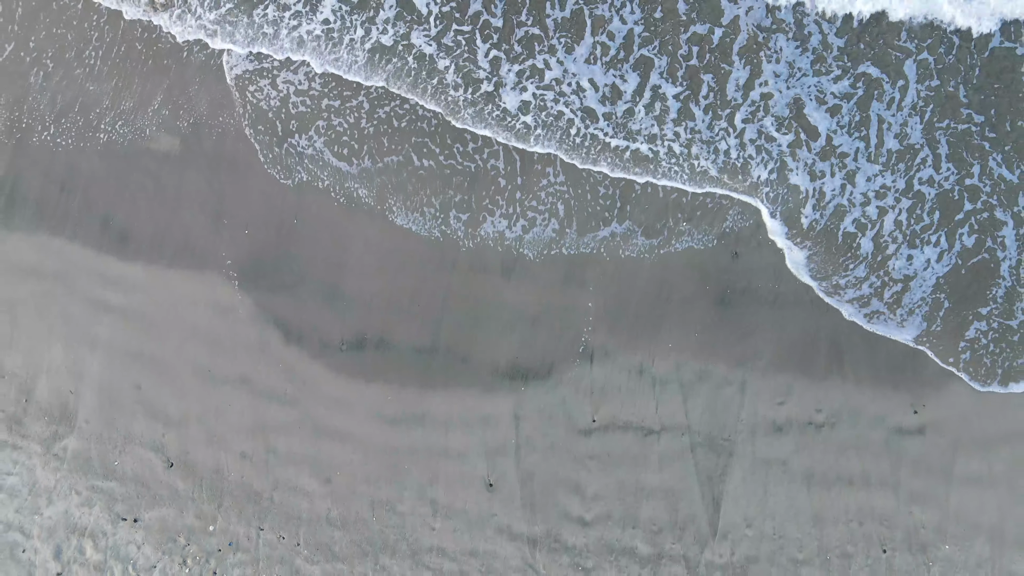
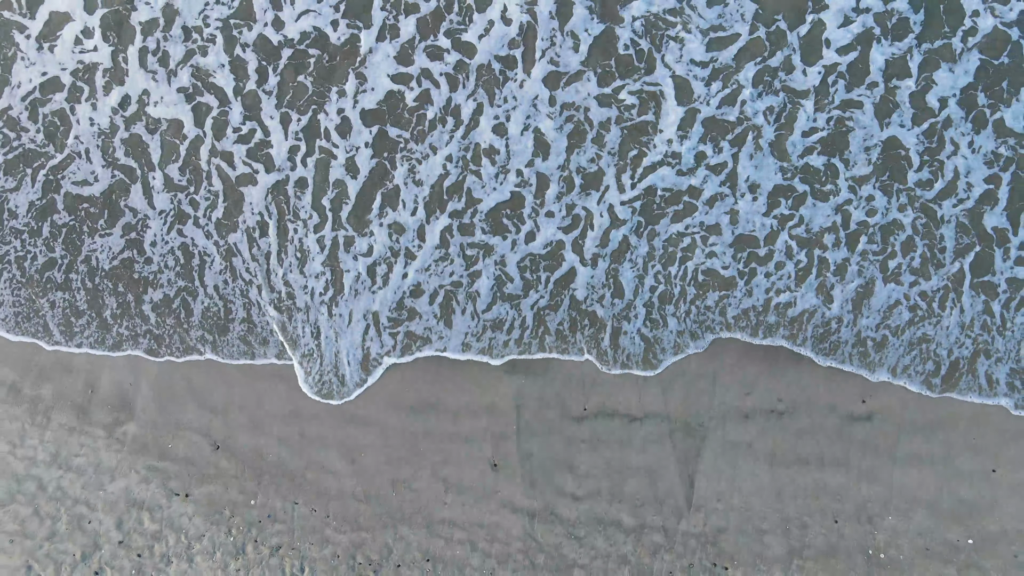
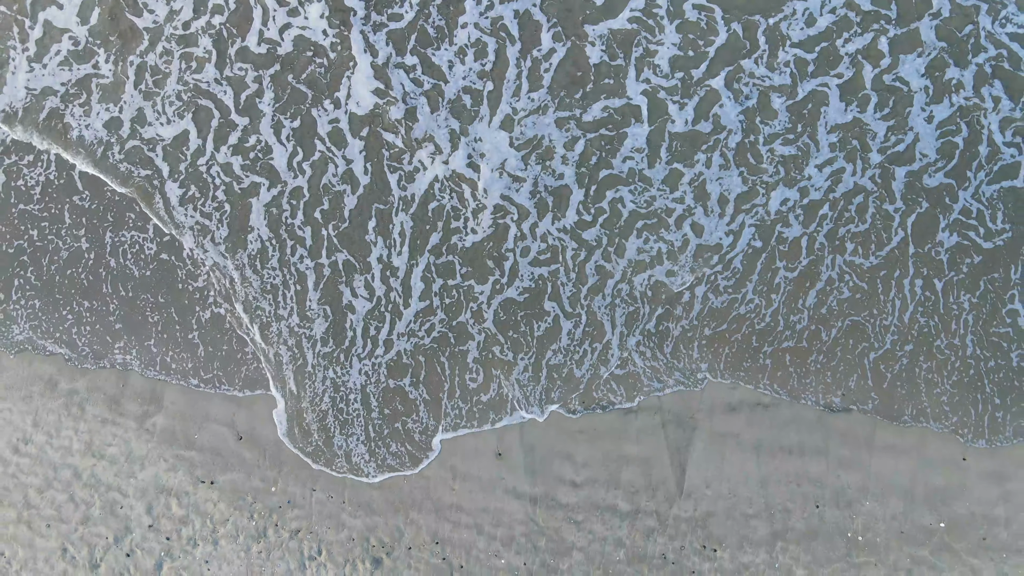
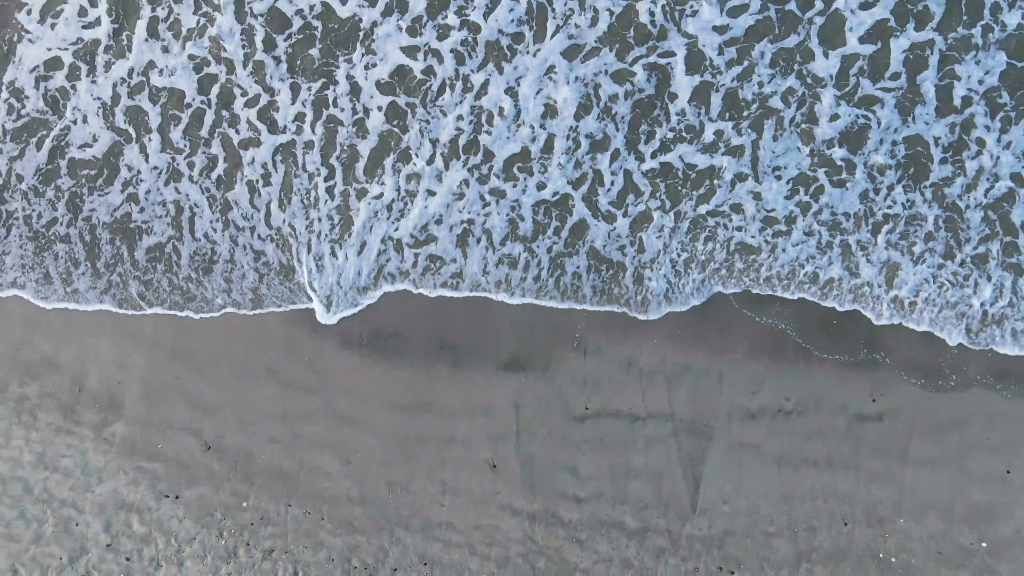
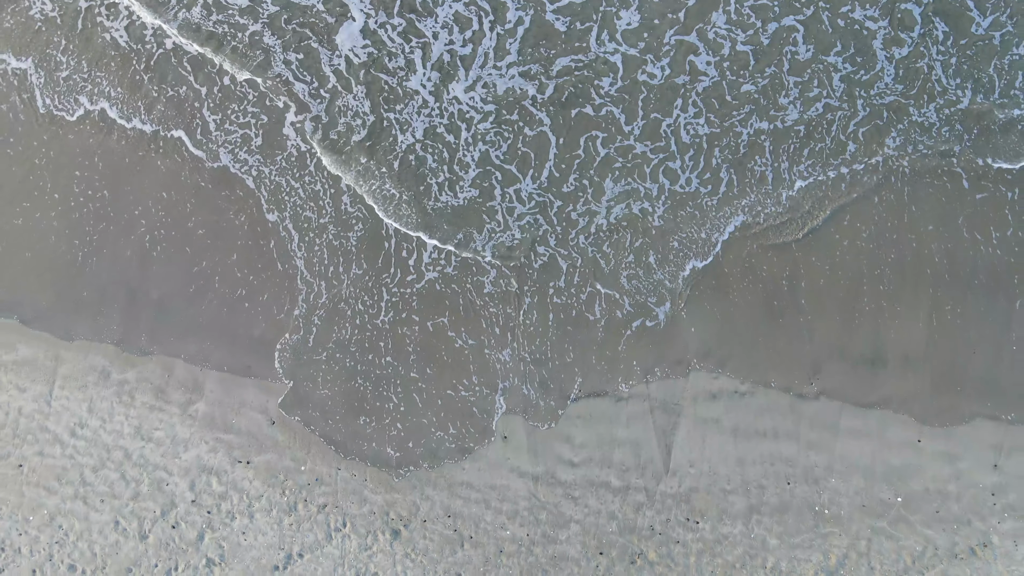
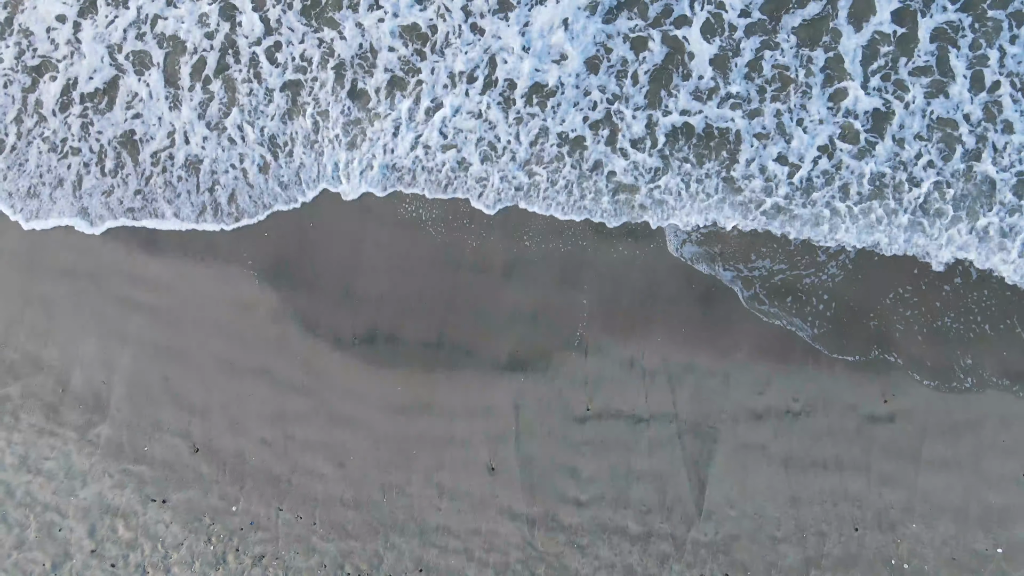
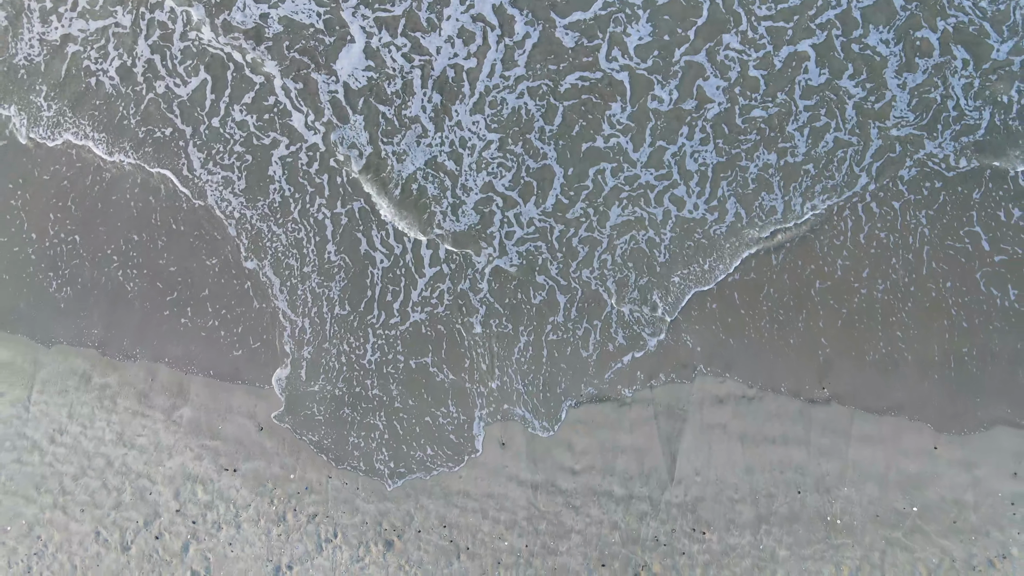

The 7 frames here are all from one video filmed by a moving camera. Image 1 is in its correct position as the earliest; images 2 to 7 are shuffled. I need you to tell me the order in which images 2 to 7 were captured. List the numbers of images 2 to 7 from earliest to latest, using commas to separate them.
6, 4, 2, 3, 7, 5
